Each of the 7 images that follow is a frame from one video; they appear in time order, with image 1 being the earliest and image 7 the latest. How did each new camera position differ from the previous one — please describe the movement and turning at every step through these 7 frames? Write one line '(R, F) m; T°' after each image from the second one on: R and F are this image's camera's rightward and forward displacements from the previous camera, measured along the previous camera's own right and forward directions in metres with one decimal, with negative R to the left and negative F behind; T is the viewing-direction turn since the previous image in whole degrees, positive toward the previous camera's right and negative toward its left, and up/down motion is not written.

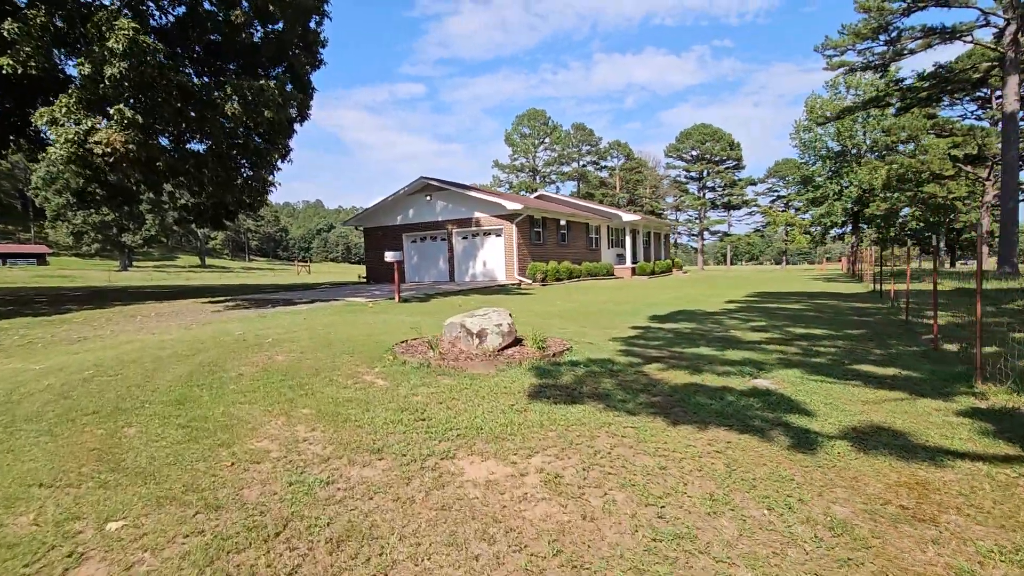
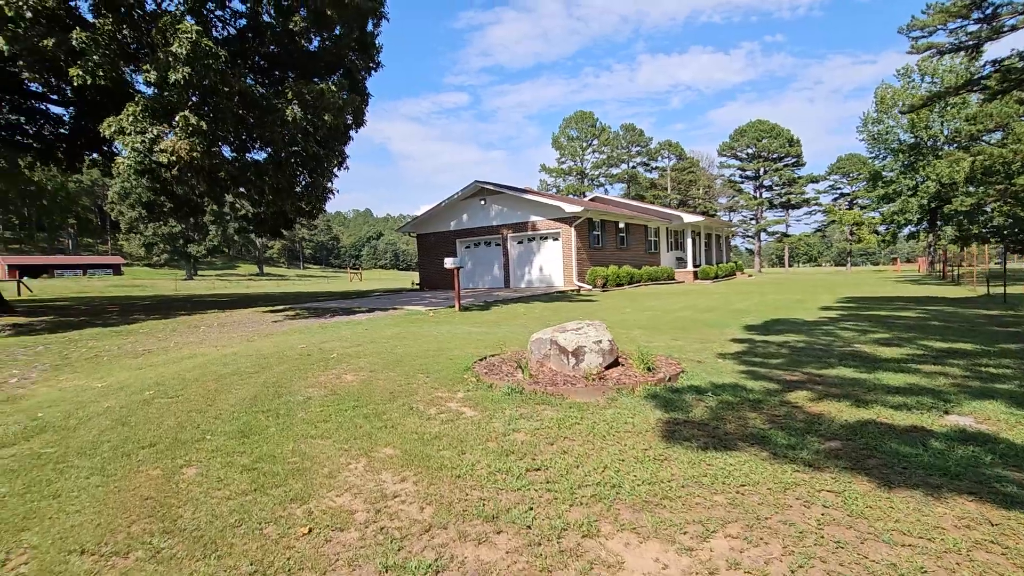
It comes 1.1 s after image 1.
(-0.5, +0.7) m; -5°
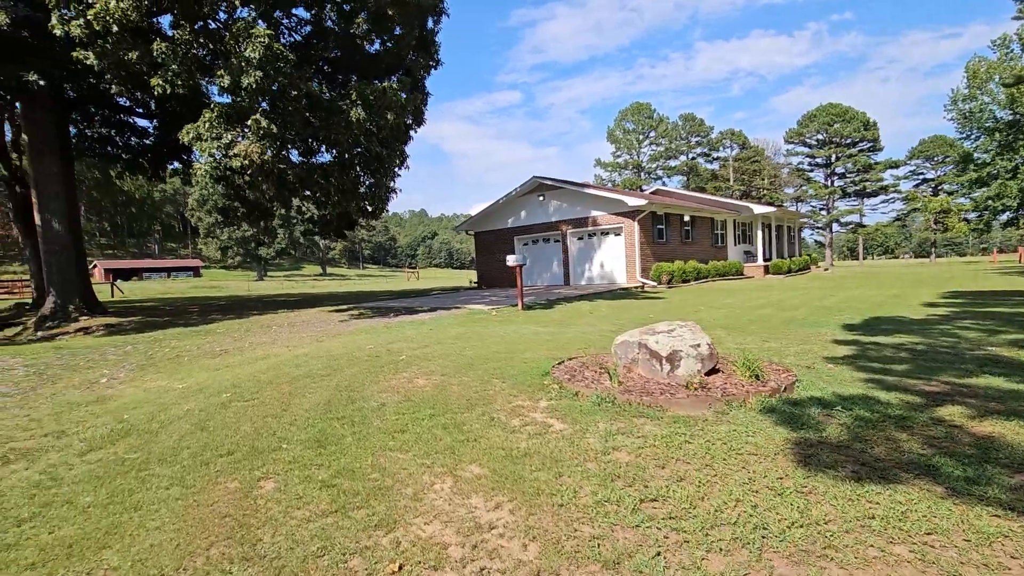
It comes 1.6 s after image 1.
(-0.3, +0.4) m; -6°
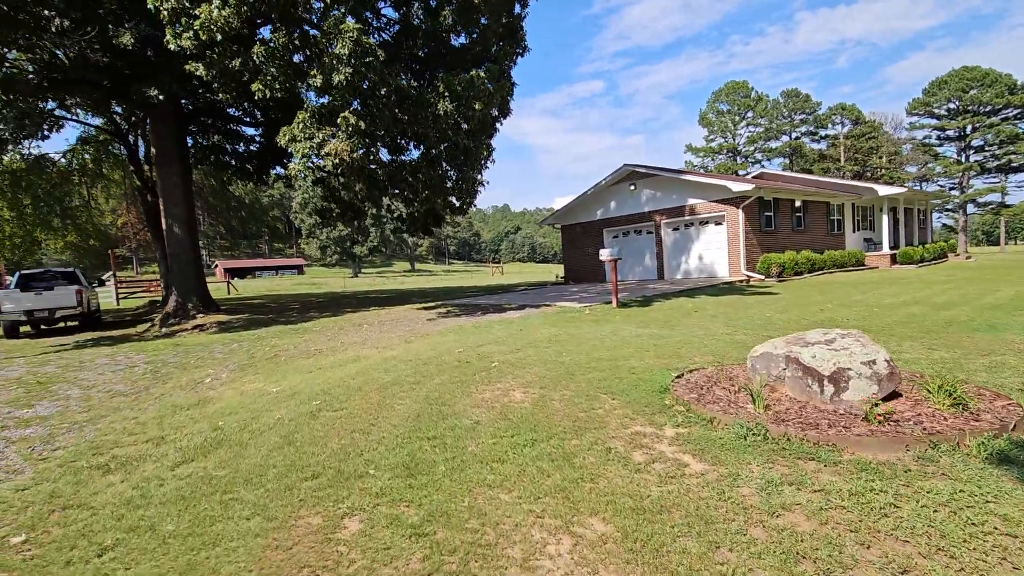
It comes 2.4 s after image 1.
(-0.2, +0.6) m; -9°
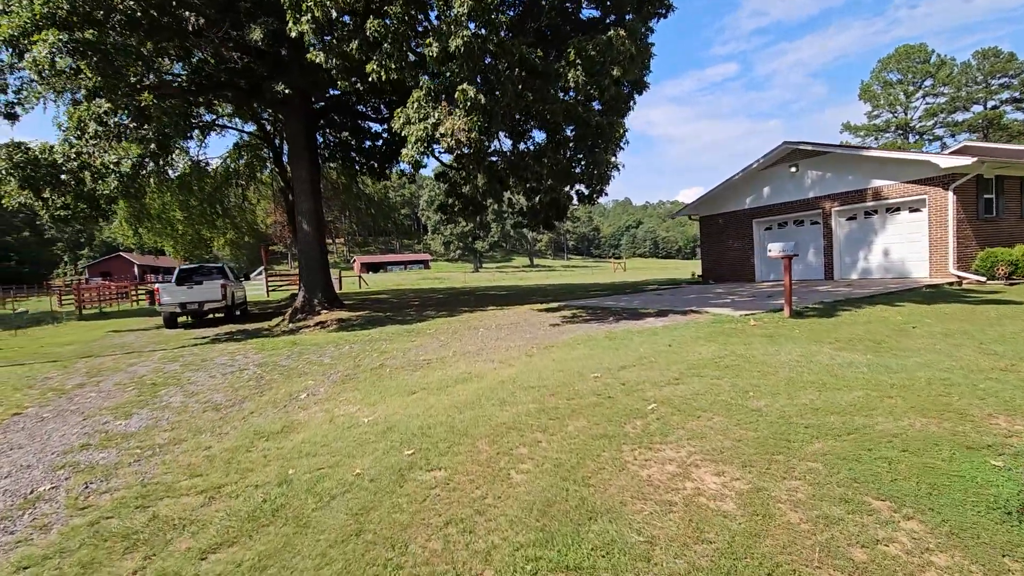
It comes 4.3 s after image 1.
(-0.4, +1.5) m; -13°
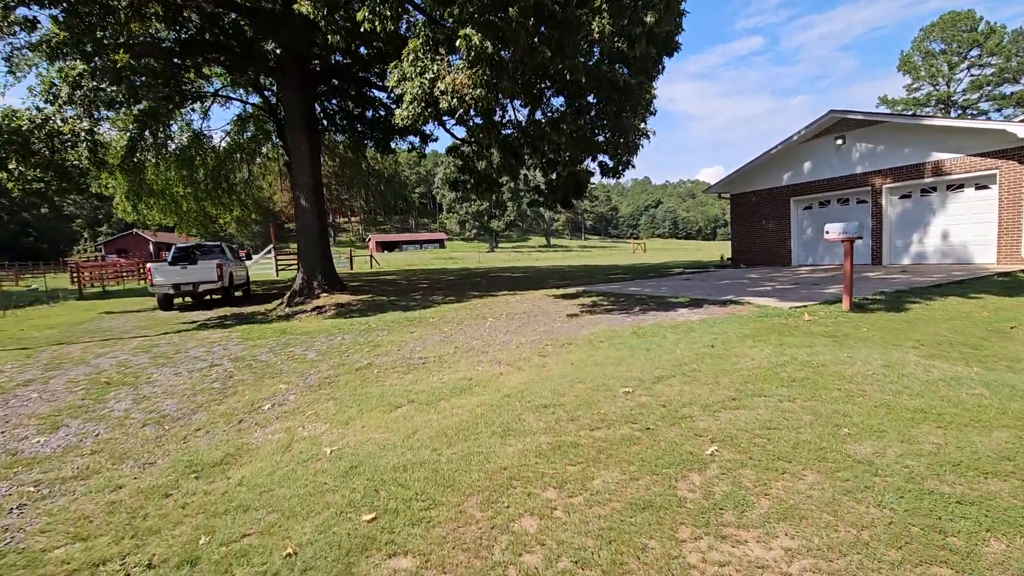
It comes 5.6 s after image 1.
(+0.1, +1.1) m; -2°
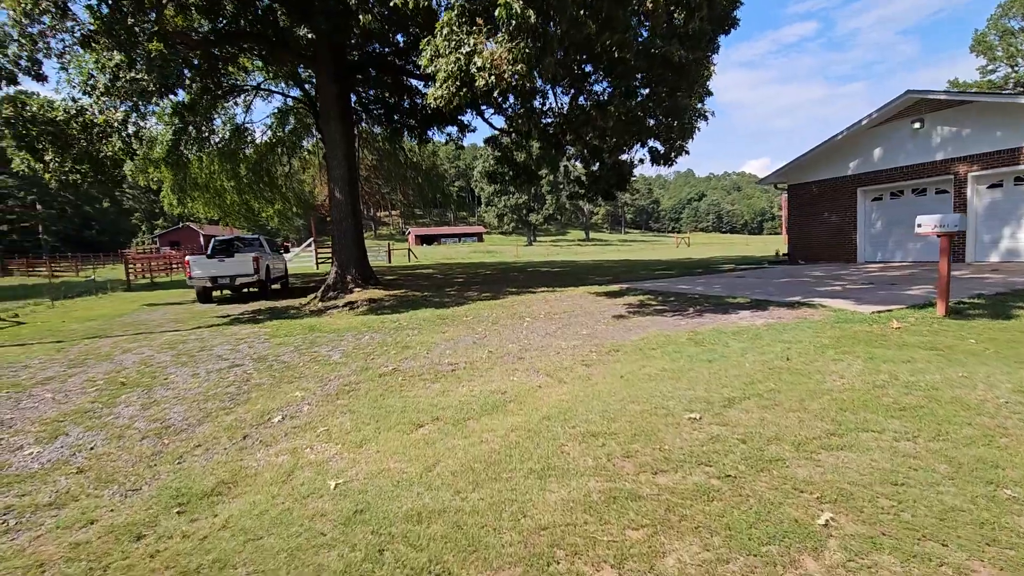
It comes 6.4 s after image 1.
(0.0, +0.7) m; -4°
